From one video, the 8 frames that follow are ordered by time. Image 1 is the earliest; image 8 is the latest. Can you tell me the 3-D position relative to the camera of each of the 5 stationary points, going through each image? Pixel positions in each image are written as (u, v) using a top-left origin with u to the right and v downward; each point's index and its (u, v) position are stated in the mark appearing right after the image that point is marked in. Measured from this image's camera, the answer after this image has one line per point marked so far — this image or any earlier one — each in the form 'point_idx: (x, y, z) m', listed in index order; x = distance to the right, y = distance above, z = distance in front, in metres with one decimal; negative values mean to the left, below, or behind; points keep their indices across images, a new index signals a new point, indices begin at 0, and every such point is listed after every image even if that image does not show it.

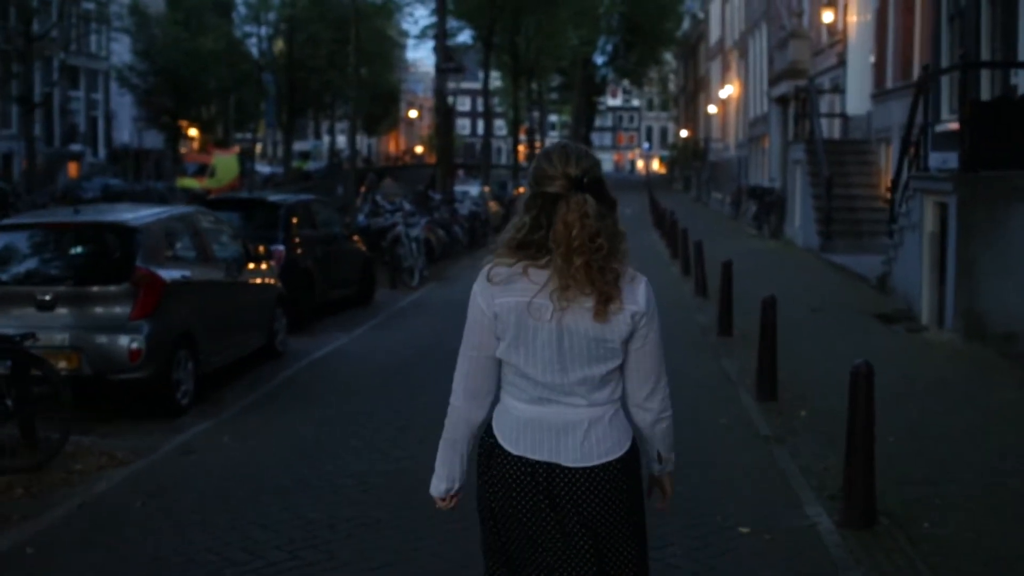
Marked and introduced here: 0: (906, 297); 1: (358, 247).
0: (+4.9, -0.1, +14.7) m
1: (-2.2, +0.6, +16.9) m
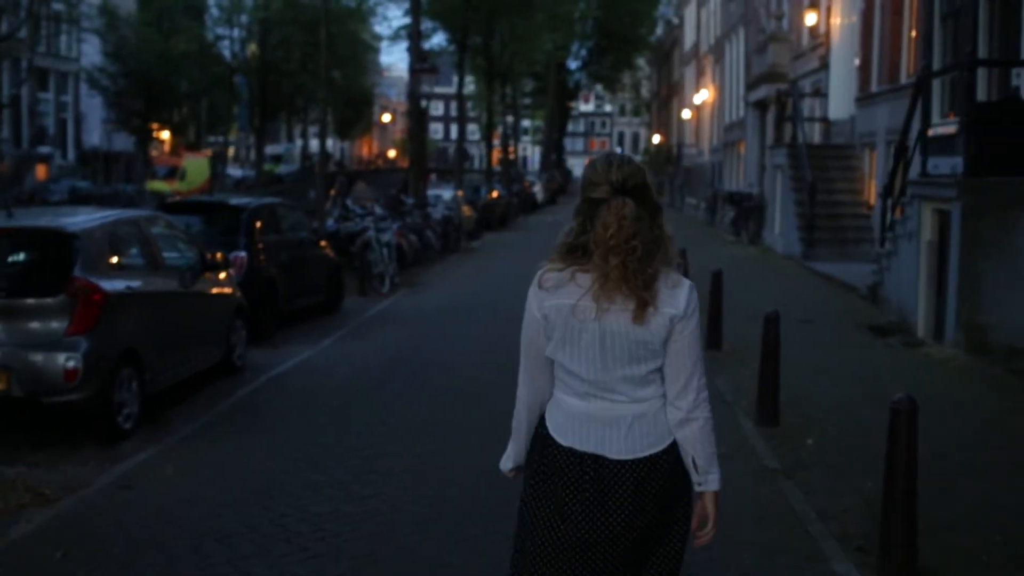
0: (+4.6, -0.2, +14.1) m
1: (-2.5, +0.5, +16.1) m
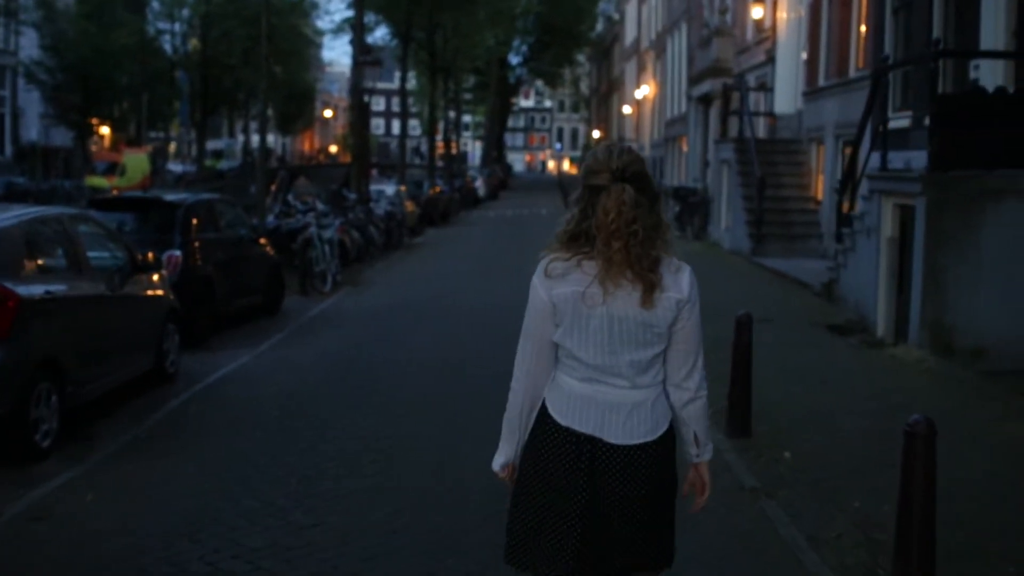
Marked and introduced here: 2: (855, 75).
0: (+4.0, -0.2, +13.7) m
1: (-3.2, +0.5, +15.4) m
2: (+5.7, +3.6, +19.8) m
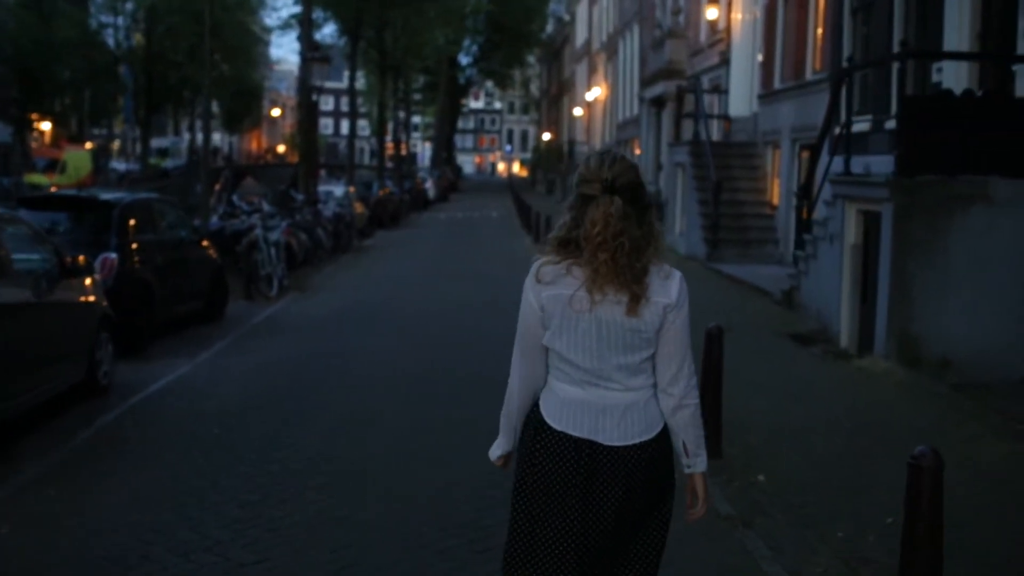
0: (+3.4, -0.3, +13.4) m
1: (-3.8, +0.4, +14.8) m
2: (+4.9, +3.5, +19.6) m
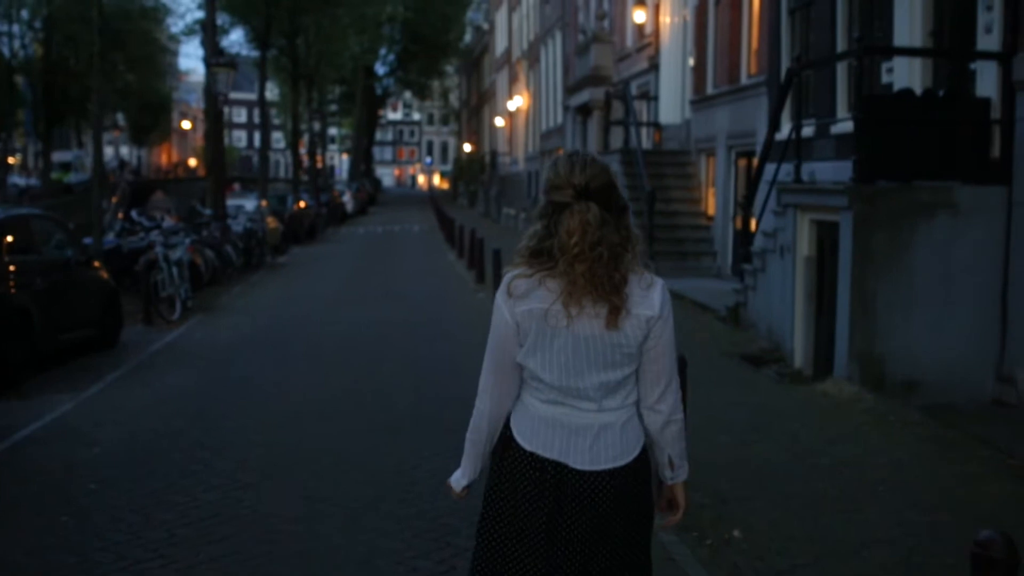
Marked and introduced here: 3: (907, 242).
0: (+2.7, -0.4, +12.5) m
1: (-4.7, +0.1, +13.3) m
2: (+3.7, +3.3, +18.8) m
3: (+3.4, +0.4, +10.1) m
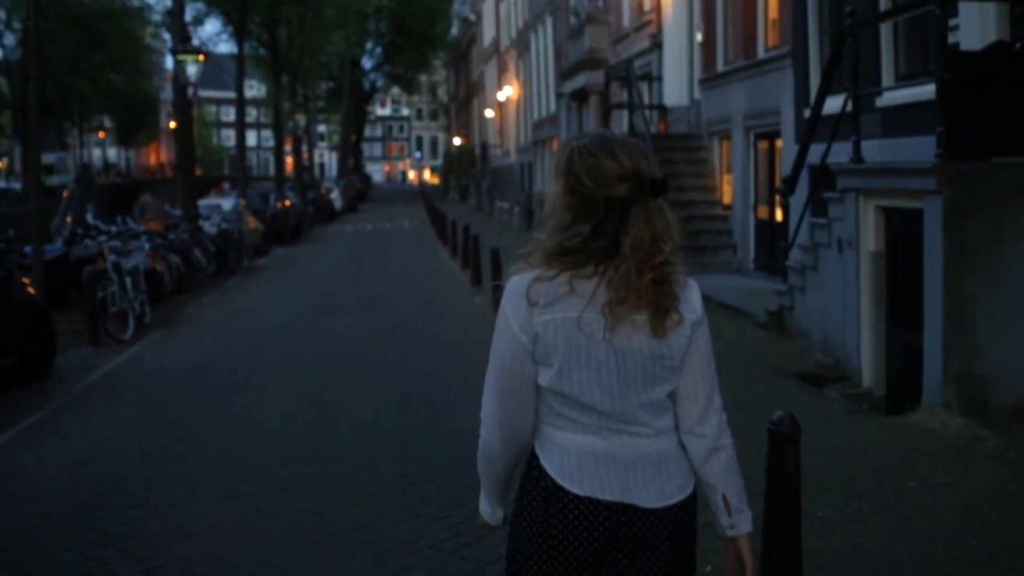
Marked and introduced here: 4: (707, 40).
0: (+2.7, -0.5, +10.5) m
1: (-4.6, 0.0, +11.4) m
2: (+3.6, +3.3, +16.8) m
3: (+3.4, +0.4, +8.2) m
4: (+3.3, +4.1, +19.6) m
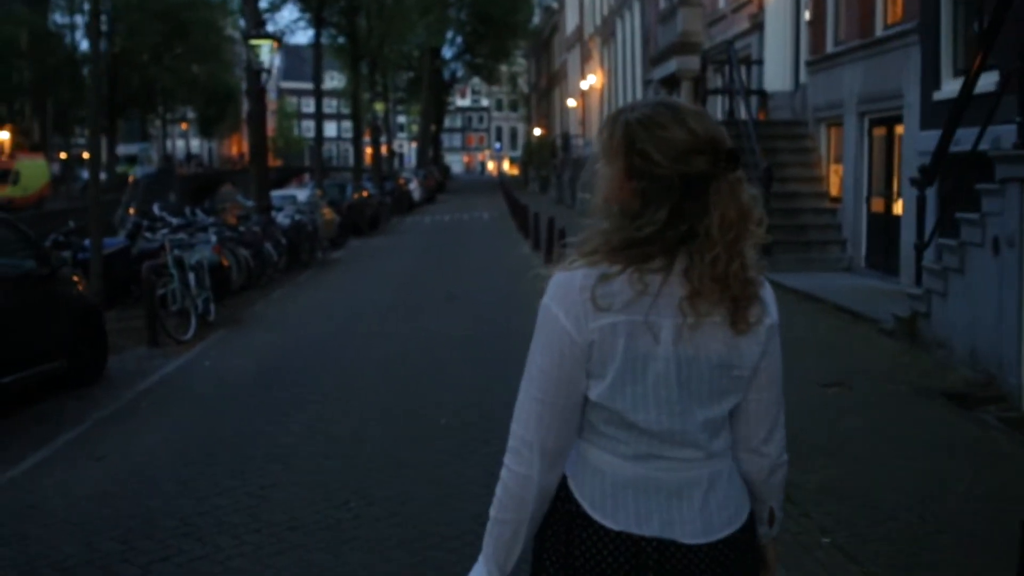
0: (+3.5, -0.5, +9.1) m
1: (-3.8, 0.0, +10.4) m
2: (+4.8, +3.3, +15.3) m
3: (+4.0, +0.3, +6.7) m
4: (+4.7, +4.1, +18.0) m
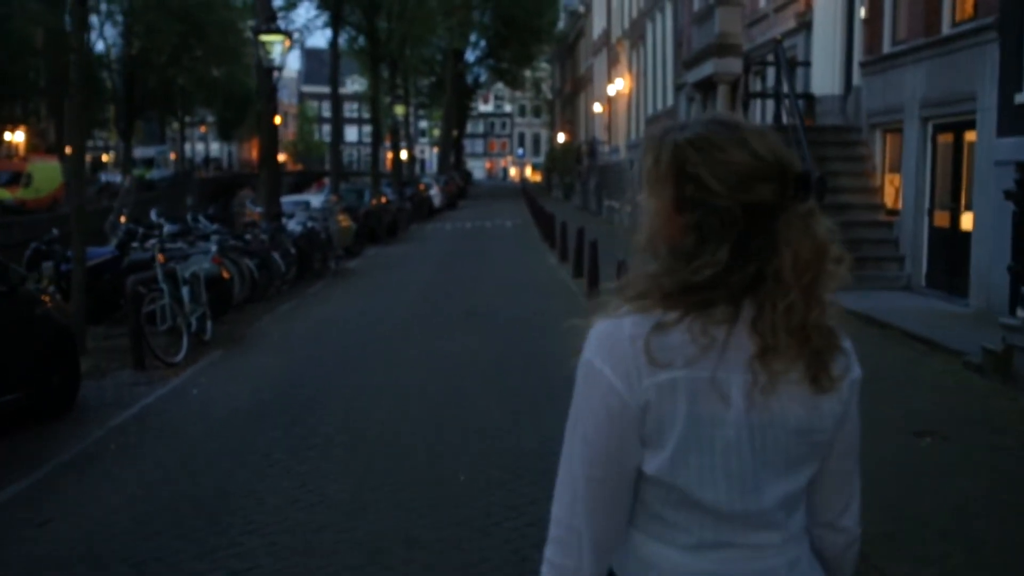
0: (+3.7, -0.7, +7.6) m
1: (-3.5, -0.2, +9.1) m
2: (+5.2, +3.0, +13.8) m
3: (+4.2, +0.1, +5.3) m
4: (+5.1, +3.8, +16.6) m
